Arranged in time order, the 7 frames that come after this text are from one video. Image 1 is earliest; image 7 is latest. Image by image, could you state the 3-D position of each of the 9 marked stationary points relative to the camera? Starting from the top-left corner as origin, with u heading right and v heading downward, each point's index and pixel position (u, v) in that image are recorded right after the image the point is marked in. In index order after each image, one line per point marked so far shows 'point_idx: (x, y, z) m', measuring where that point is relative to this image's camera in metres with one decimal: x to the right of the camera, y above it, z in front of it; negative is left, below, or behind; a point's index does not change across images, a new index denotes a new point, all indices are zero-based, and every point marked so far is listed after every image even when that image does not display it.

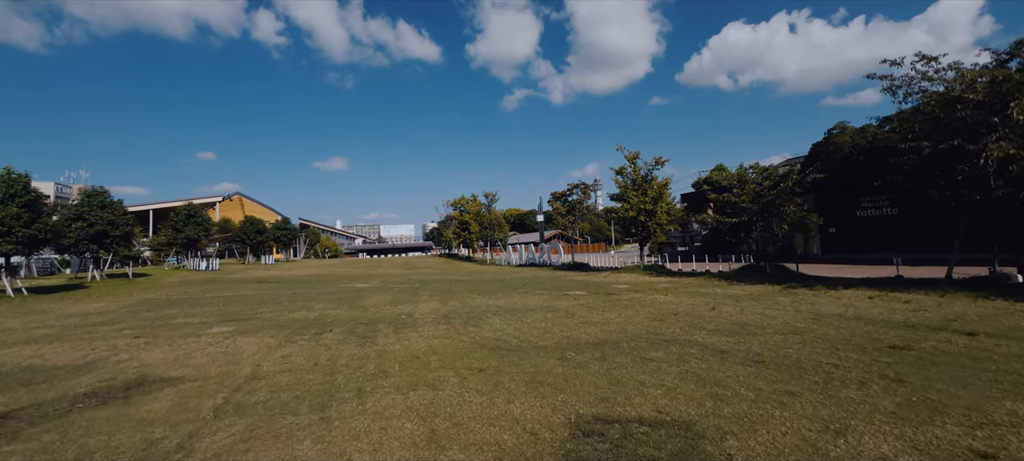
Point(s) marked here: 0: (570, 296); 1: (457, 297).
0: (+1.7, -2.0, +14.2) m
1: (-1.7, -2.1, +15.2) m
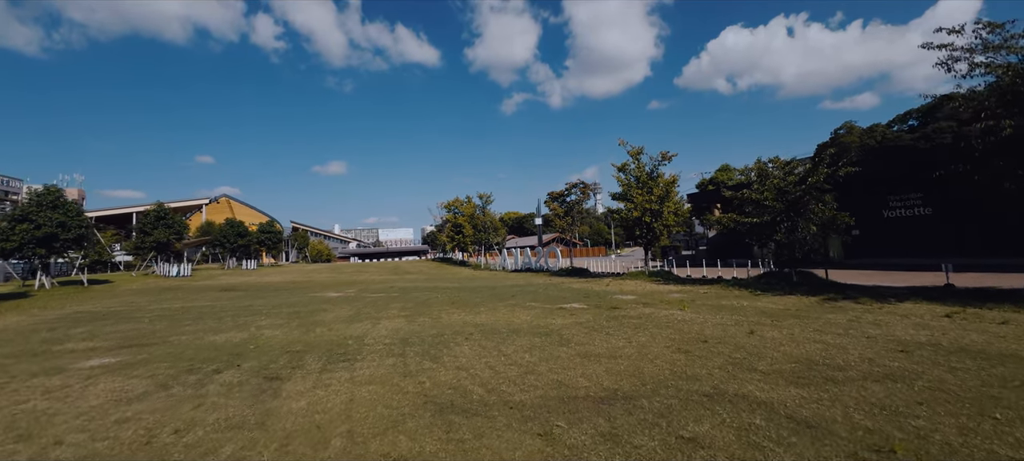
0: (+1.3, -2.0, +11.8) m
1: (-2.1, -2.1, +12.7) m
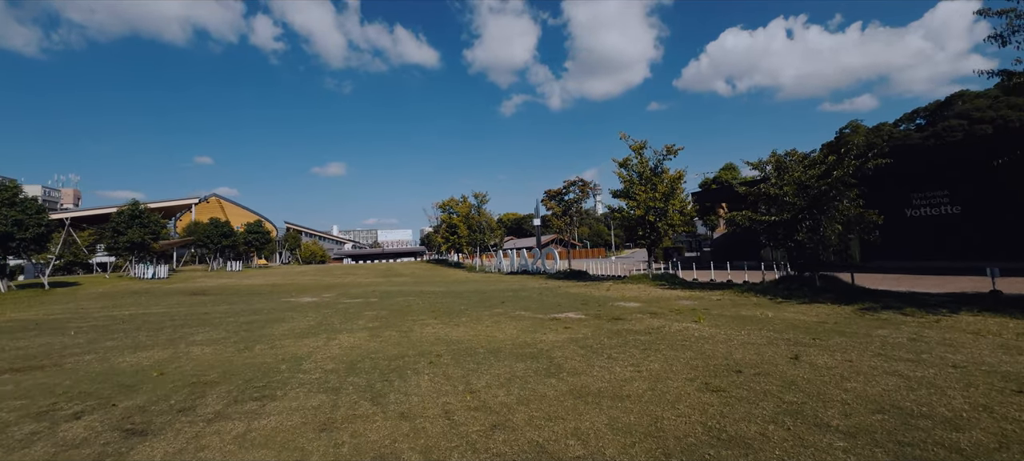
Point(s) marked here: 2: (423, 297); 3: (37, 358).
0: (+1.0, -1.9, +10.0) m
1: (-2.4, -2.1, +11.0) m
2: (-3.3, -2.5, +18.2) m
3: (-7.8, -2.1, +8.0) m
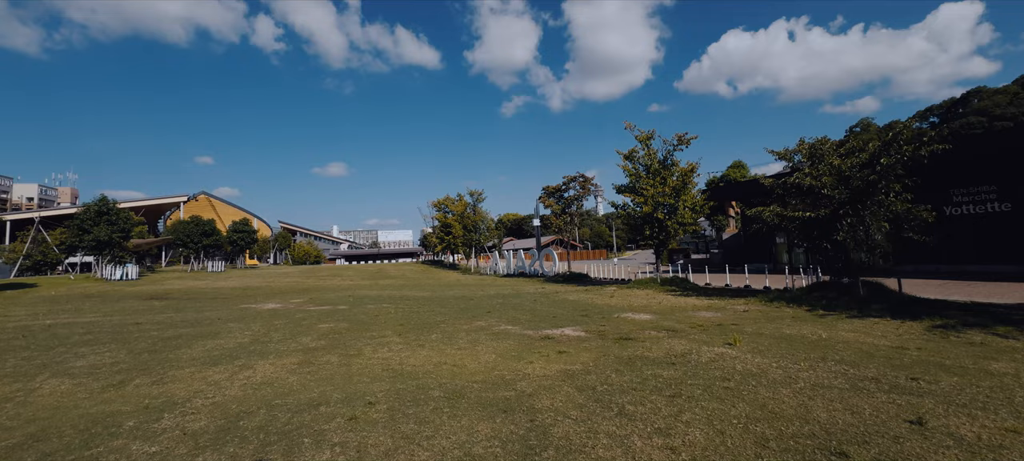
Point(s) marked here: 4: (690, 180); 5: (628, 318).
0: (+0.6, -1.8, +7.8) m
1: (-2.8, -2.0, +8.7) m
2: (-3.7, -2.4, +16.0) m
3: (-8.2, -2.0, +5.8) m
4: (+7.2, +2.1, +19.6) m
5: (+2.6, -1.9, +10.7) m
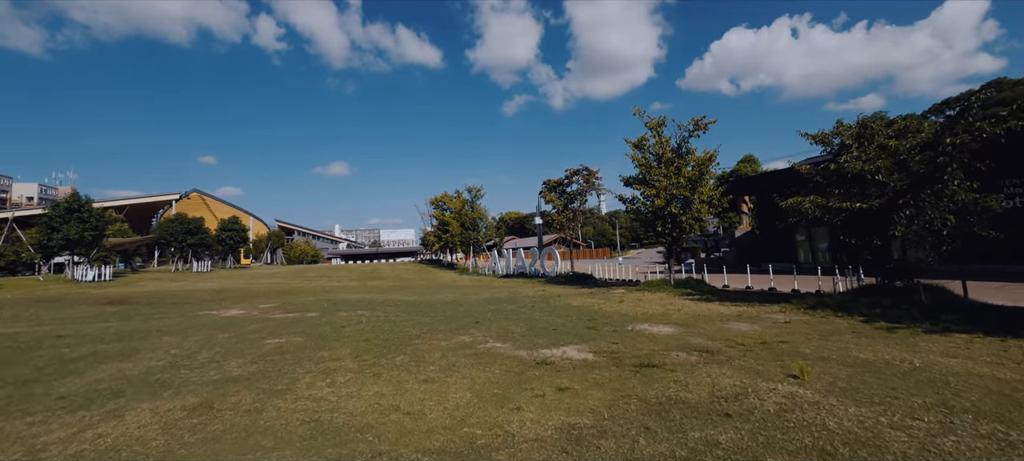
0: (+0.5, -1.7, +5.8) m
1: (-2.9, -1.9, +6.7) m
2: (-3.8, -2.3, +14.0) m
3: (-8.4, -1.9, +3.8) m
4: (+7.1, +2.2, +17.6) m
5: (+2.4, -1.8, +8.7) m
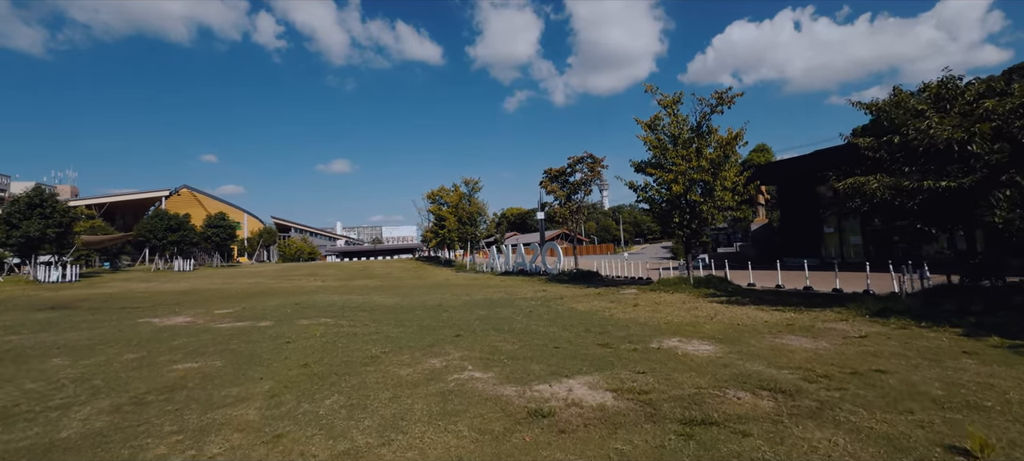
0: (+0.3, -1.6, +3.5) m
1: (-3.1, -1.7, +4.5) m
2: (-4.0, -2.1, +11.8) m
3: (-8.6, -1.8, +1.6) m
4: (+6.9, +2.5, +15.3) m
5: (+2.2, -1.6, +6.5) m
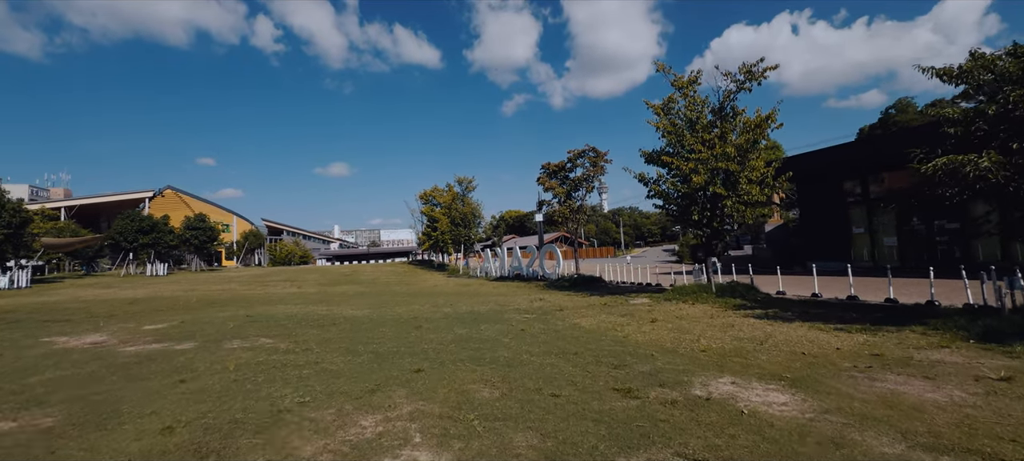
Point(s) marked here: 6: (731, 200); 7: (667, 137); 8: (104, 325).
0: (+0.1, -1.5, +1.2) m
1: (-3.3, -1.7, +2.2) m
2: (-4.2, -2.1, +9.5) m
3: (-8.8, -1.7, -0.7) m
4: (+6.6, +2.5, +13.1) m
5: (+2.0, -1.6, +4.2) m
6: (+5.8, +0.8, +12.8) m
7: (+4.4, +2.6, +13.7) m
8: (-10.3, -2.4, +12.3) m
